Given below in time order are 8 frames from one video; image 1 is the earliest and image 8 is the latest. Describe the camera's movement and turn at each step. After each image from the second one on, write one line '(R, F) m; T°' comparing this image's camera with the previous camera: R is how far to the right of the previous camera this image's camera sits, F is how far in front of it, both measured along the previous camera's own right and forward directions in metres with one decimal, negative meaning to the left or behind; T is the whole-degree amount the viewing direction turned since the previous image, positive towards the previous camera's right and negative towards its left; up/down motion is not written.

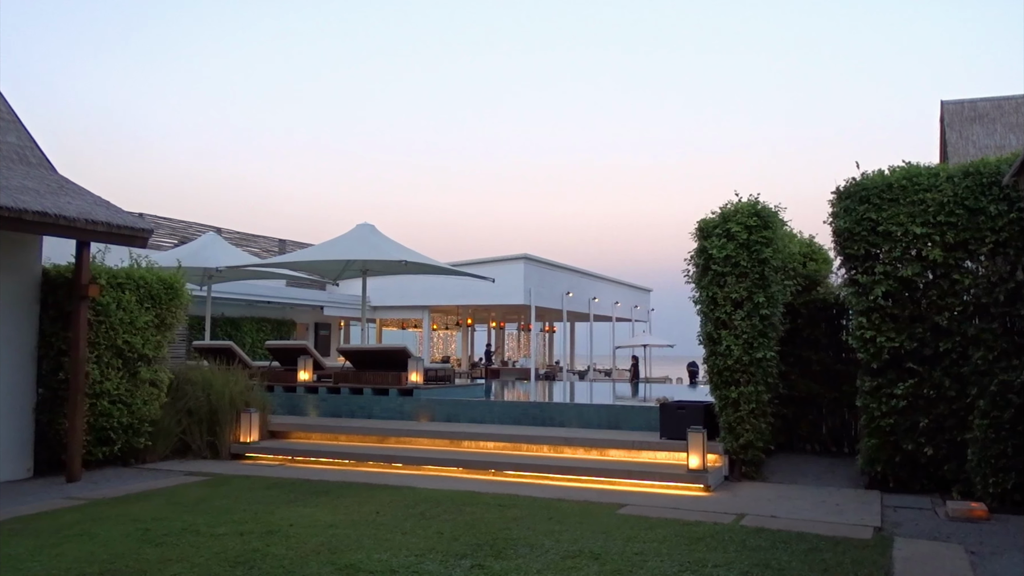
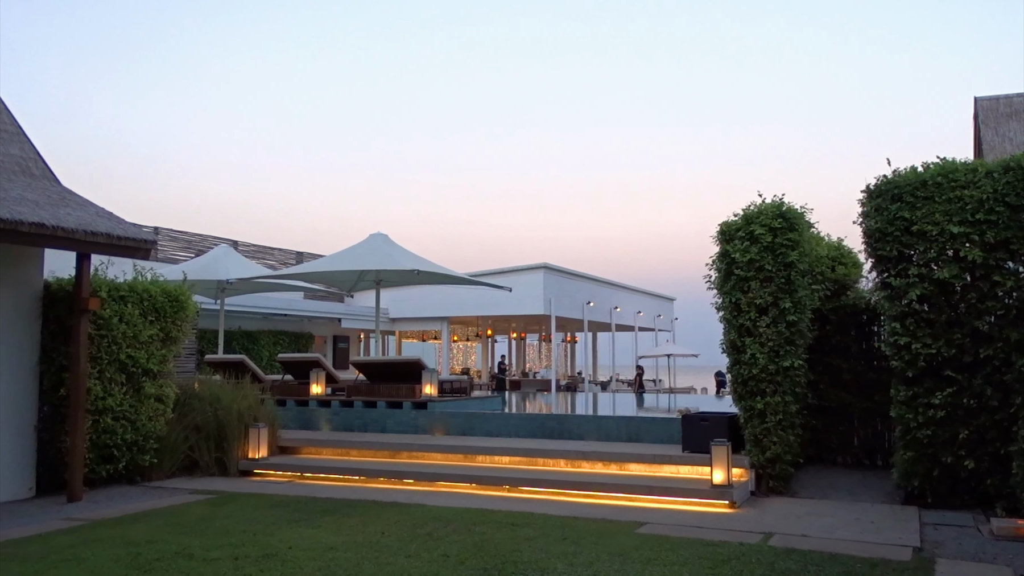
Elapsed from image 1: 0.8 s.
(+0.1, +0.4) m; -2°
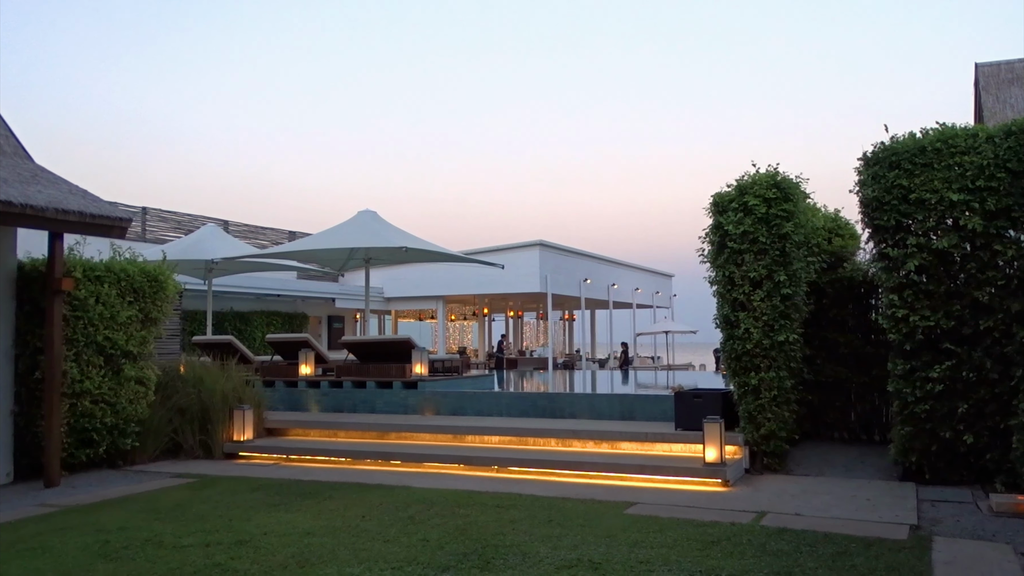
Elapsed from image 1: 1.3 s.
(+0.2, +0.3) m; 0°
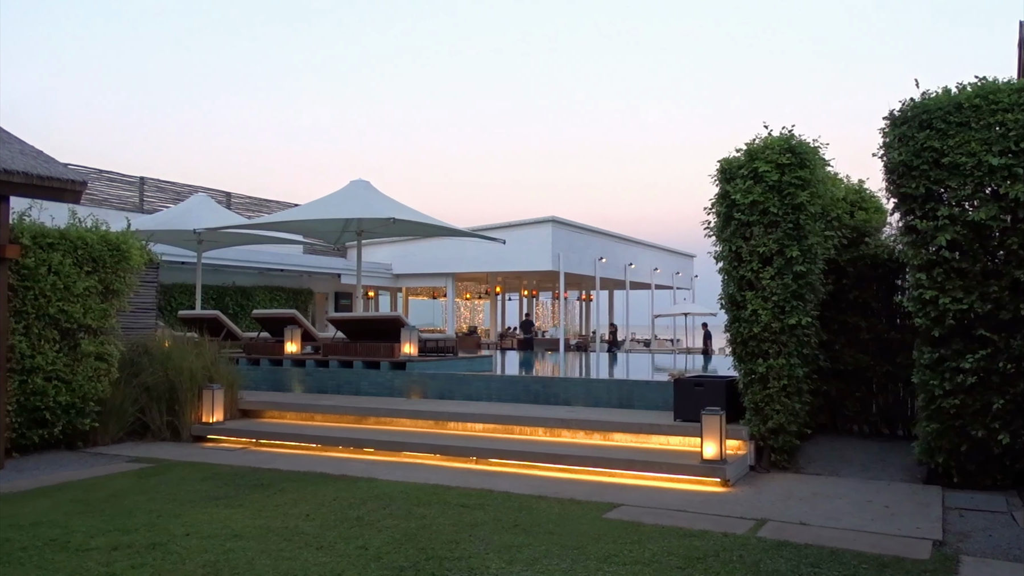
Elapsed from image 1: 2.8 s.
(+0.5, +0.9) m; -2°
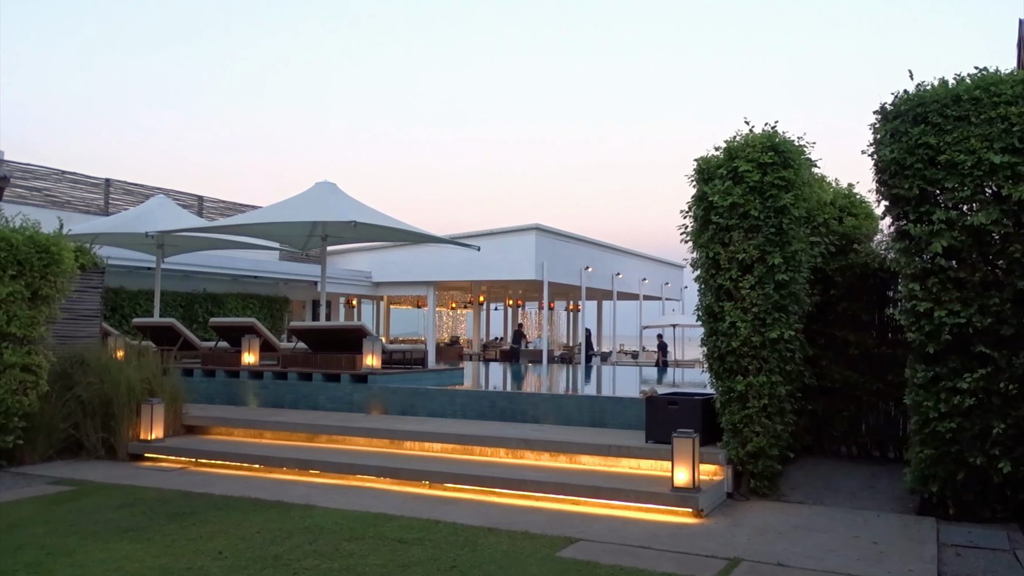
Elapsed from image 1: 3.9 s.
(+0.4, +0.7) m; 0°
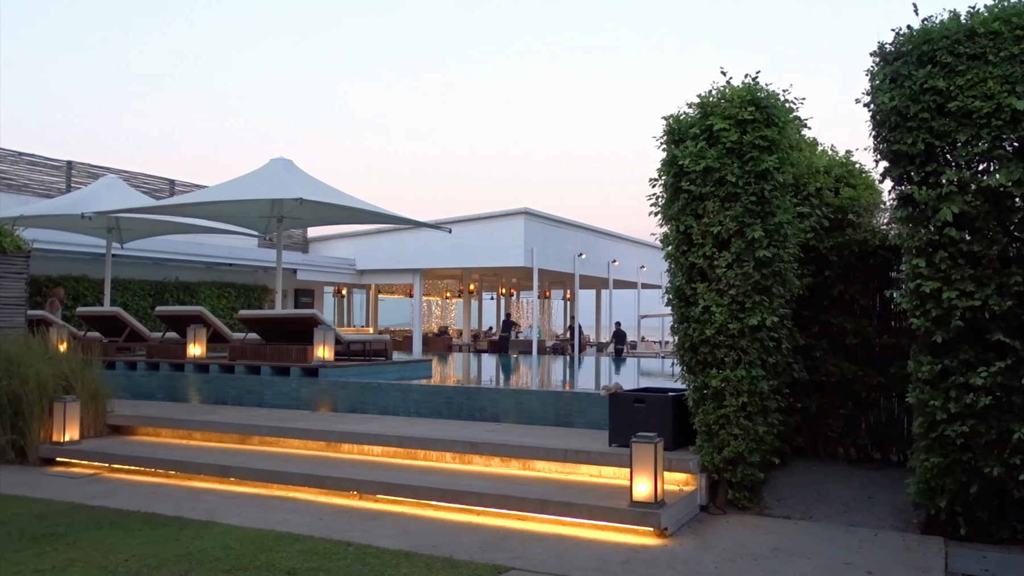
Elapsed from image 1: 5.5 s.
(+0.6, +1.0) m; -1°
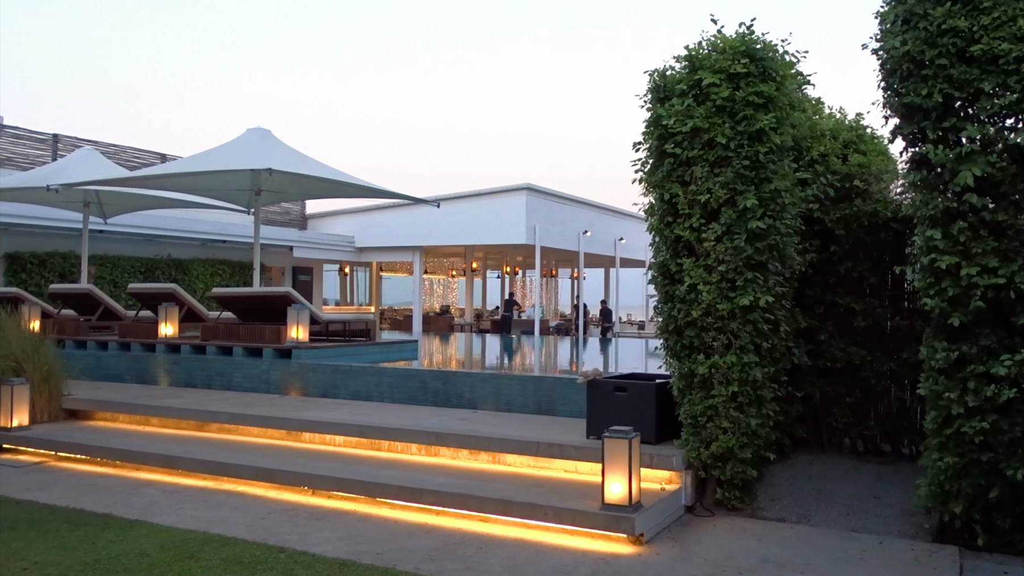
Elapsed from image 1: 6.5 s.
(+0.4, +0.7) m; -1°
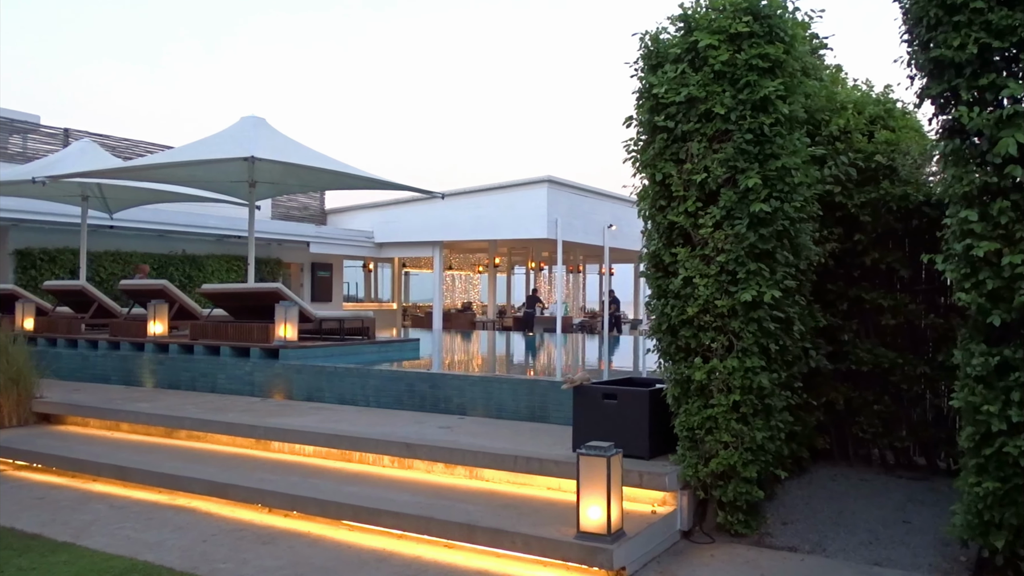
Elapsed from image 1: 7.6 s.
(+0.4, +0.7) m; -3°
